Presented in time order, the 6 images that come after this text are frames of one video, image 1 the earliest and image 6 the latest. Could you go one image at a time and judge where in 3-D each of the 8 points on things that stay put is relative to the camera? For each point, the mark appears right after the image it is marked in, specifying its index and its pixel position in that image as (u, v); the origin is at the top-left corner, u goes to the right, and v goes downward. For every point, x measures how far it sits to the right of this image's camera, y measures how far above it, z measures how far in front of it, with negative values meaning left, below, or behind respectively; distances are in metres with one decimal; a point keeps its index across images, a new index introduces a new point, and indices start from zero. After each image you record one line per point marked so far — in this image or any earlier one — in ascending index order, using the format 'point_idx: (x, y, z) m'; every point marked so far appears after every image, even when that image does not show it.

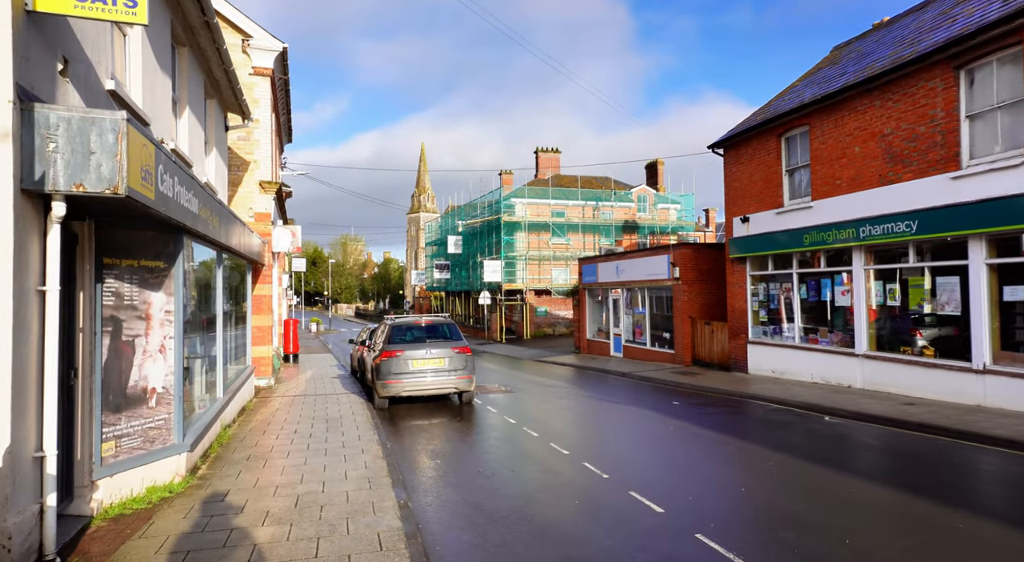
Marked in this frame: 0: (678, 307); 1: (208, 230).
0: (+5.0, -0.8, +17.4) m
1: (-3.4, +0.5, +6.5) m
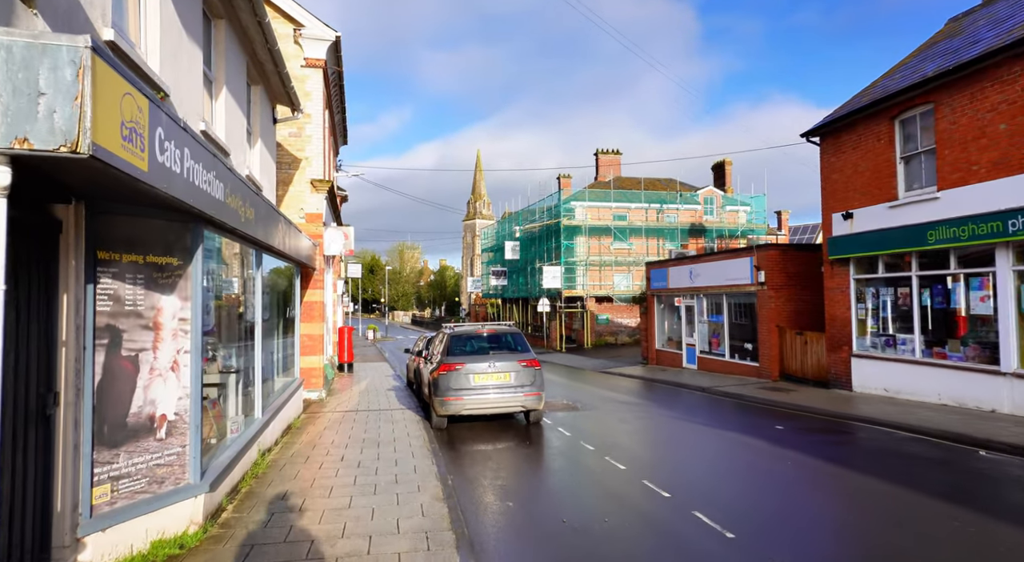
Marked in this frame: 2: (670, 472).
0: (+6.8, -0.9, +15.6) m
1: (-2.5, +0.5, +5.5) m
2: (+2.0, -2.4, +7.4) m
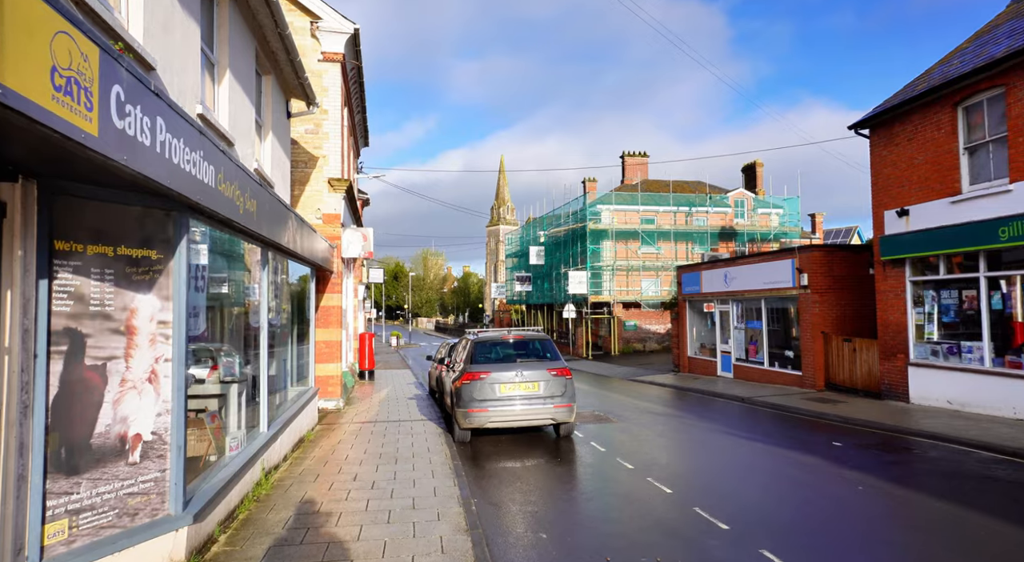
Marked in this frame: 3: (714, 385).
0: (+7.4, -1.0, +14.7) m
1: (-2.3, +0.5, +5.0) m
2: (+2.4, -2.4, +6.6) m
3: (+6.1, -3.2, +17.7) m
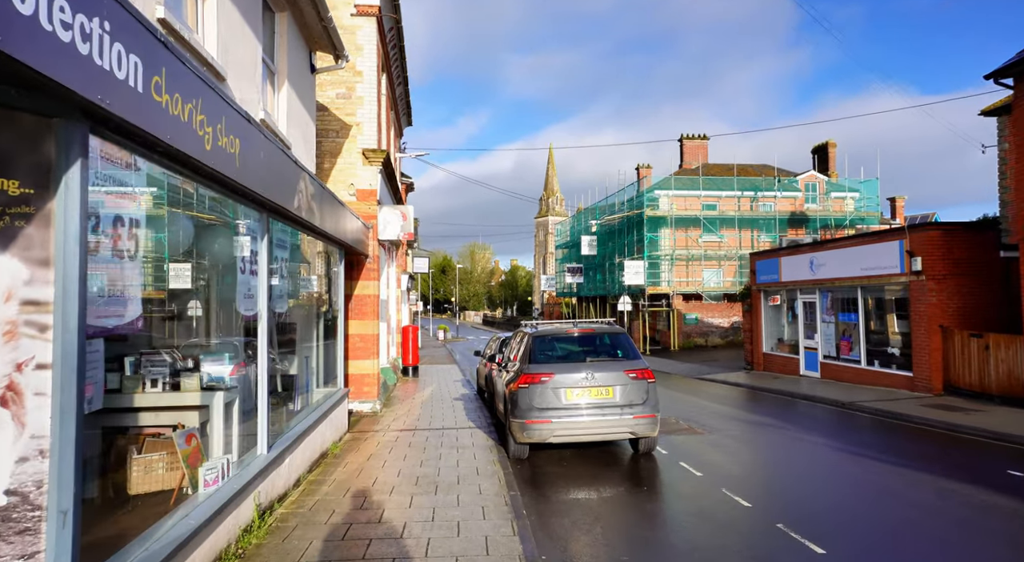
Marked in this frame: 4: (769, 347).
0: (+8.7, -0.7, +12.4) m
1: (-1.8, +0.7, +3.5) m
2: (+3.0, -2.2, +4.8) m
3: (+7.7, -2.8, +15.6) m
4: (+8.2, -2.1, +18.5) m
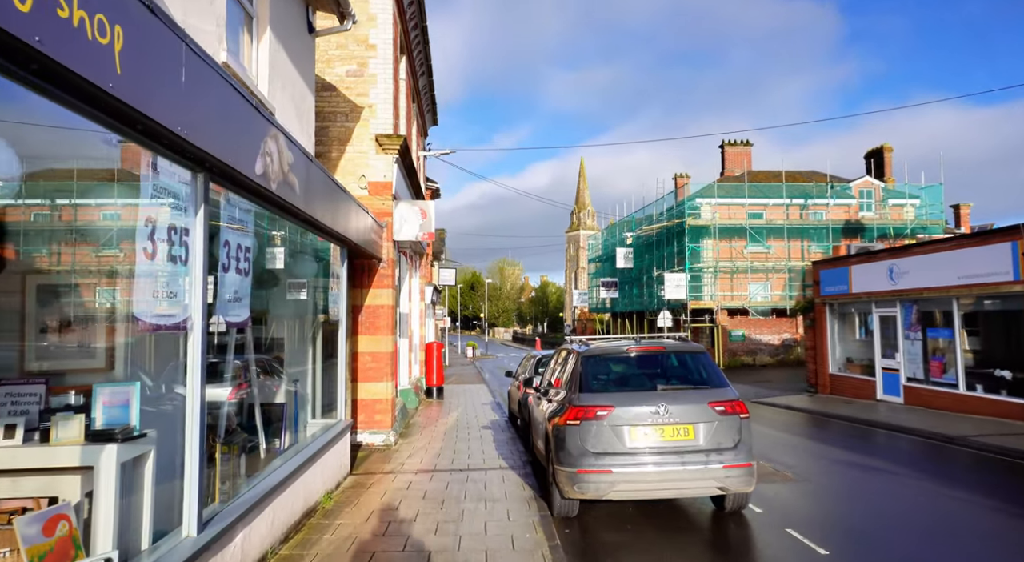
0: (+9.4, -0.9, +10.3) m
1: (-1.5, +0.8, +2.0) m
2: (+3.3, -2.2, +3.0) m
3: (+8.5, -3.1, +13.5) m
4: (+9.2, -2.4, +16.4) m
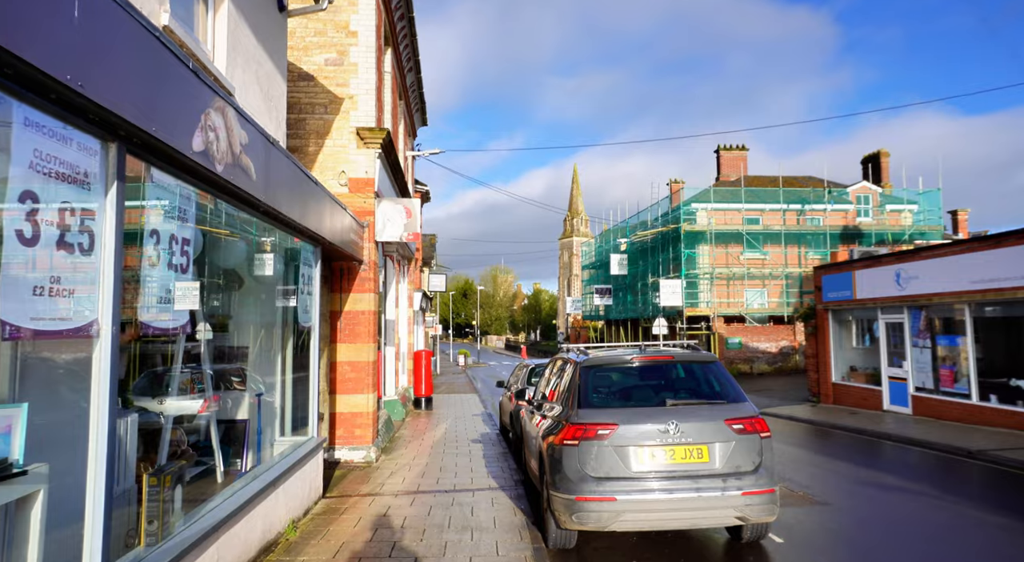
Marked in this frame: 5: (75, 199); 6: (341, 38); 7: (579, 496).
0: (+9.3, -0.9, +9.8) m
1: (-1.6, +0.8, +1.4) m
2: (+3.3, -2.2, +2.4) m
3: (+8.3, -3.2, +13.0) m
4: (+9.0, -2.6, +15.8) m
5: (-1.9, +0.3, +2.7) m
6: (-2.3, +3.3, +8.0) m
7: (+0.5, -1.6, +4.4) m
